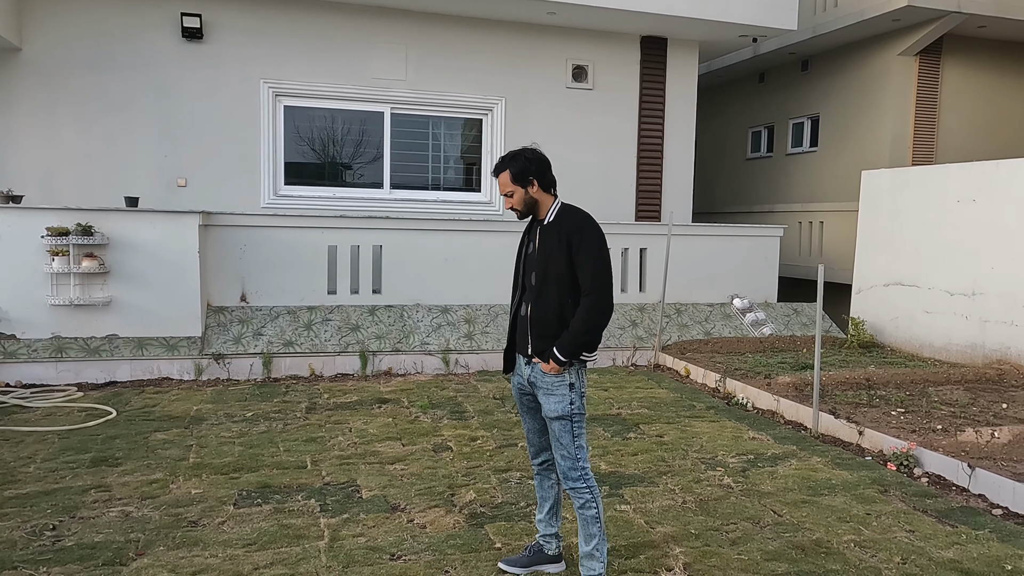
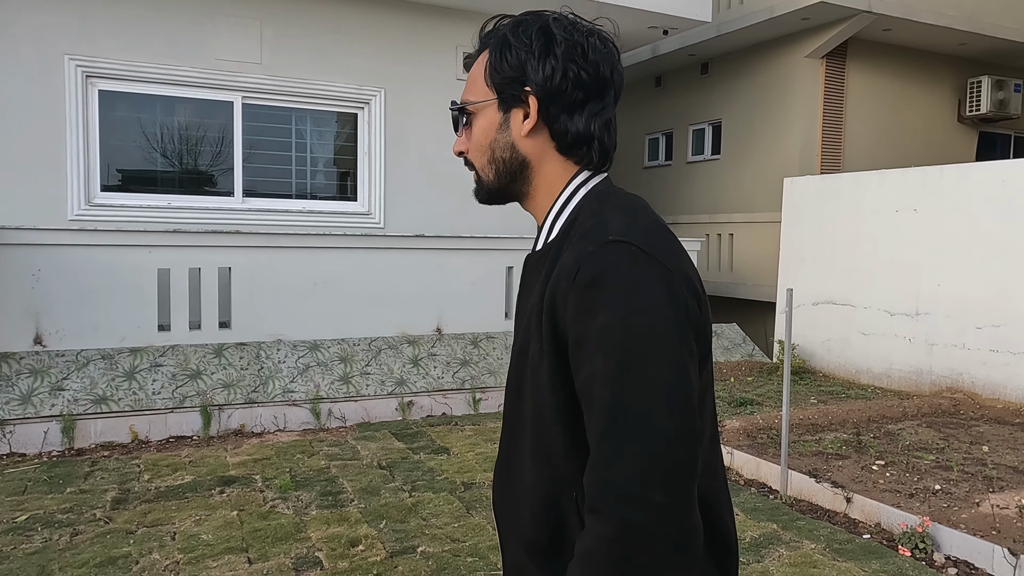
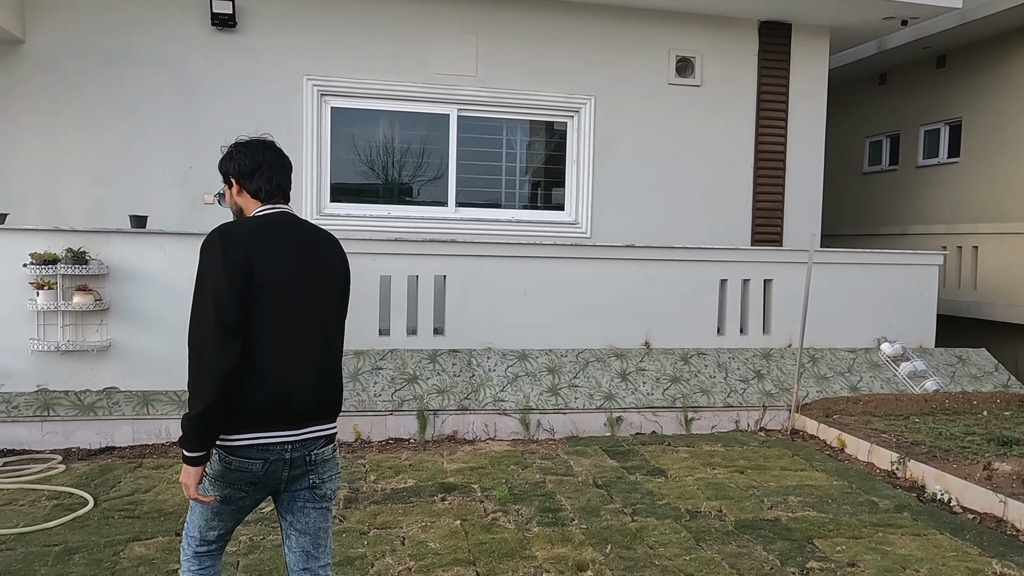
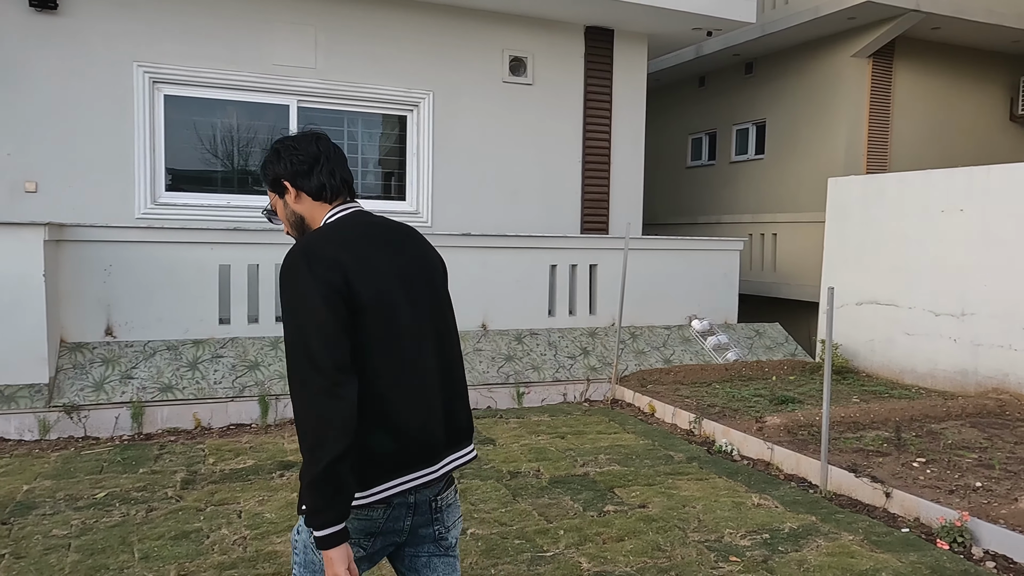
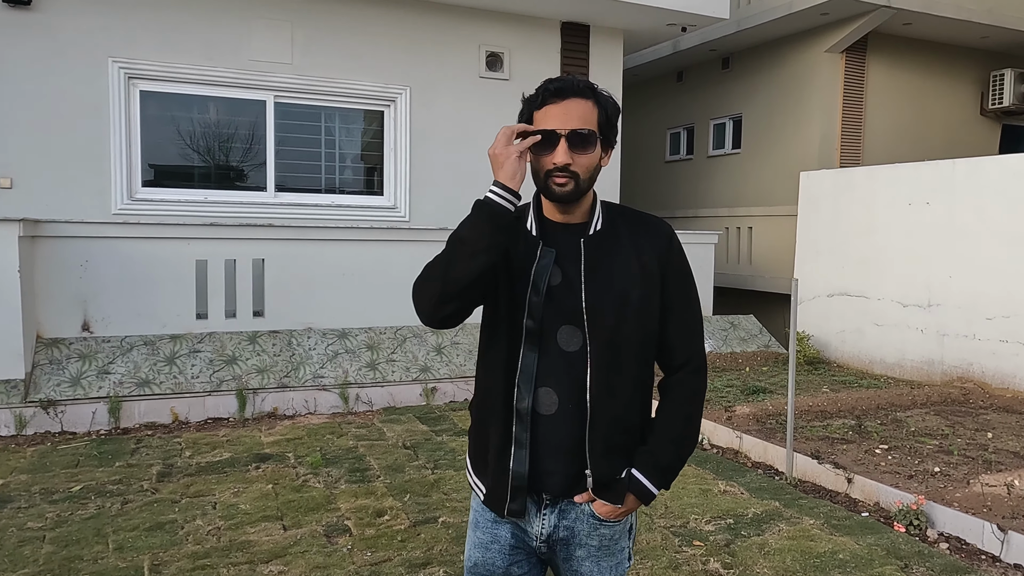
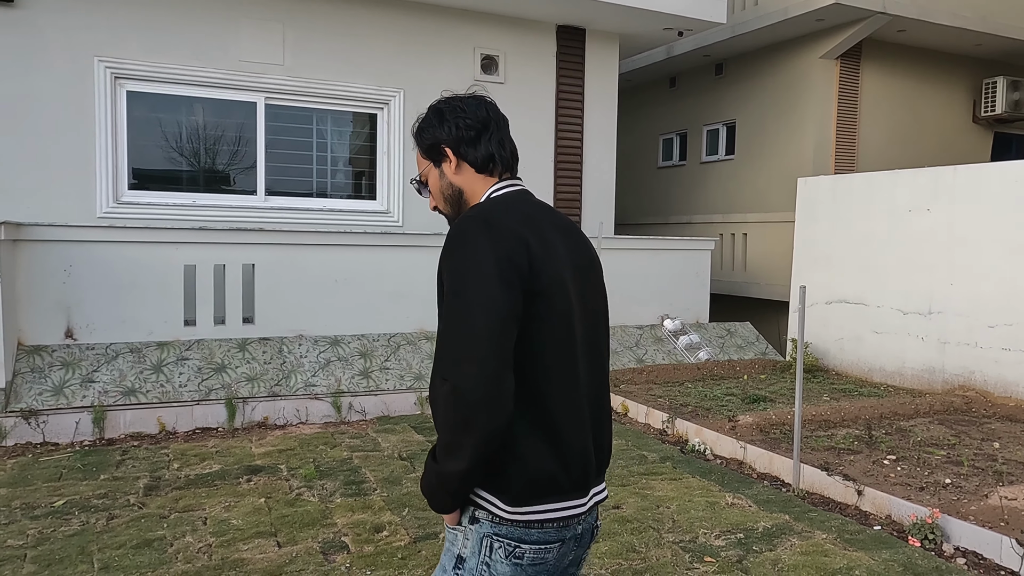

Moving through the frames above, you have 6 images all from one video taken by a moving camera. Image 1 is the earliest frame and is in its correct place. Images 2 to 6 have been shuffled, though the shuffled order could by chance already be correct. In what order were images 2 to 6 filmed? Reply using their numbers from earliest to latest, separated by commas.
5, 2, 6, 4, 3
